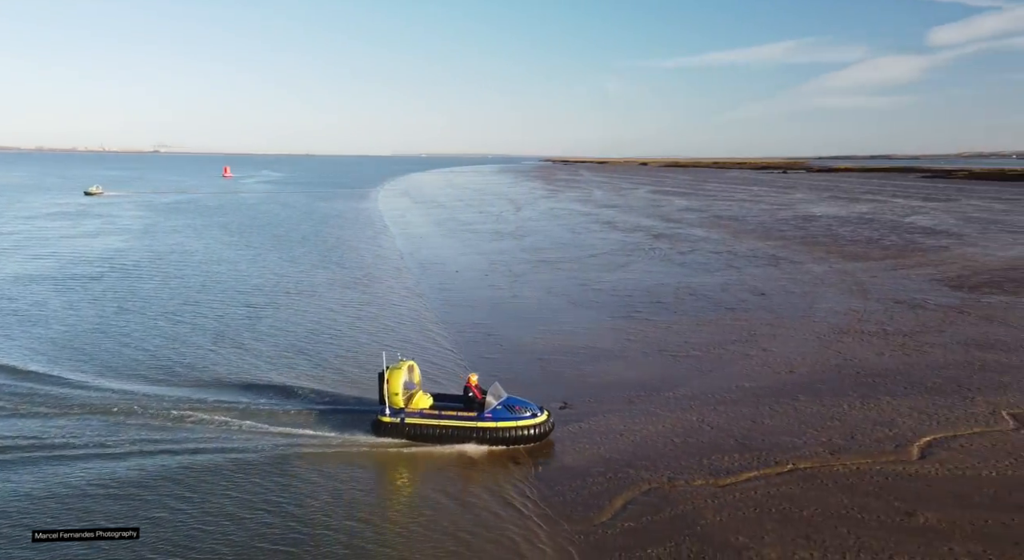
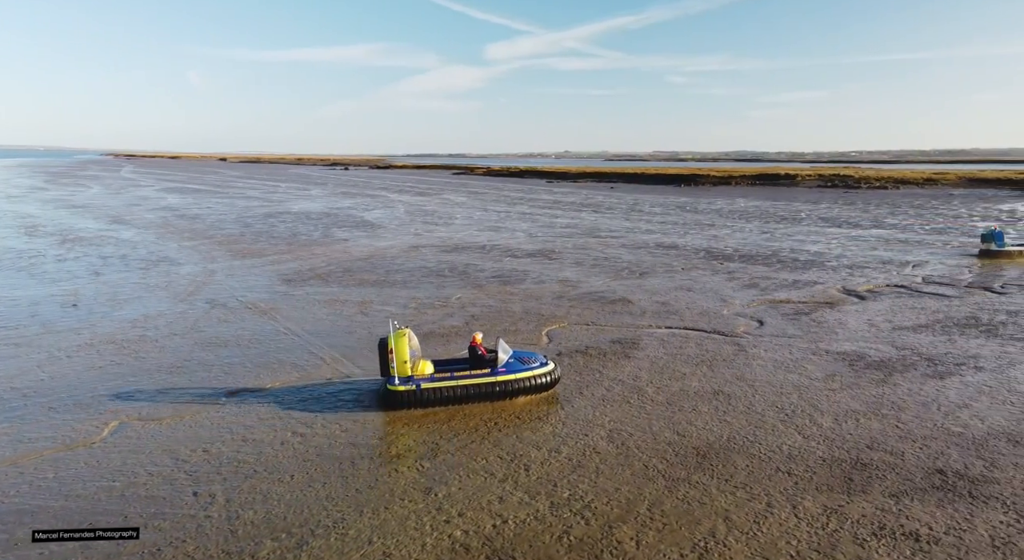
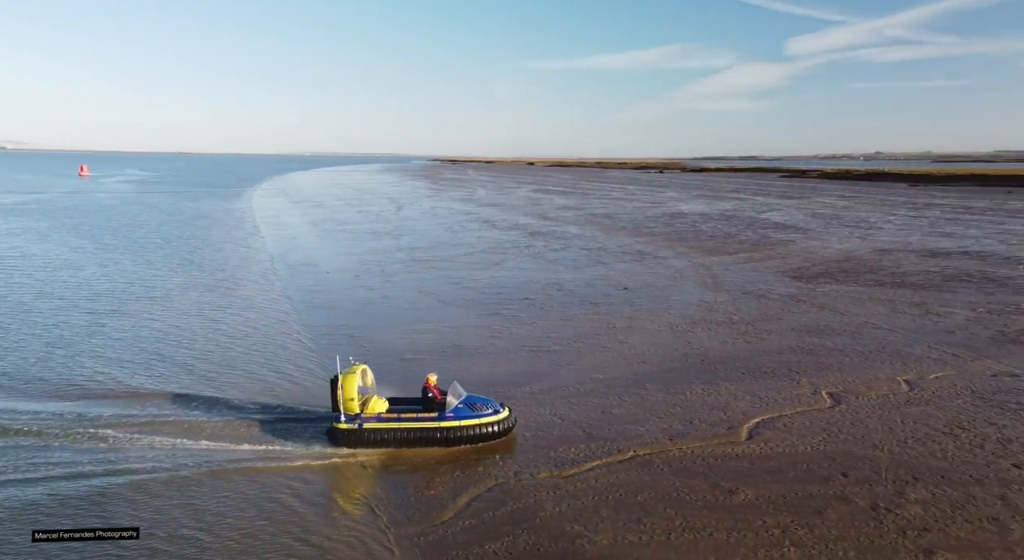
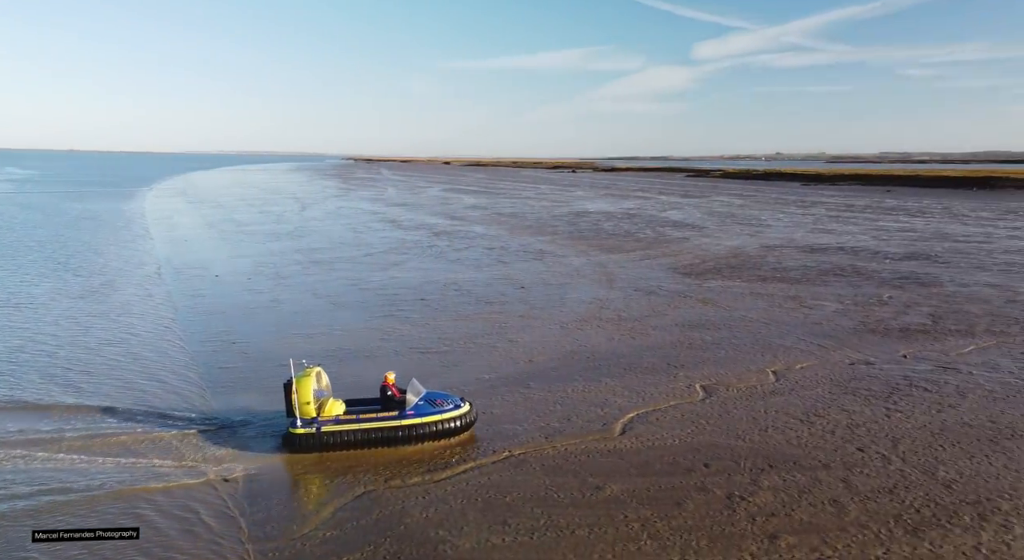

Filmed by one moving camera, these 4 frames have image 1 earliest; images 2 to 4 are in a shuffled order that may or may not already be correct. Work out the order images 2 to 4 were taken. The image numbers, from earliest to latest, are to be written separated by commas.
3, 4, 2
